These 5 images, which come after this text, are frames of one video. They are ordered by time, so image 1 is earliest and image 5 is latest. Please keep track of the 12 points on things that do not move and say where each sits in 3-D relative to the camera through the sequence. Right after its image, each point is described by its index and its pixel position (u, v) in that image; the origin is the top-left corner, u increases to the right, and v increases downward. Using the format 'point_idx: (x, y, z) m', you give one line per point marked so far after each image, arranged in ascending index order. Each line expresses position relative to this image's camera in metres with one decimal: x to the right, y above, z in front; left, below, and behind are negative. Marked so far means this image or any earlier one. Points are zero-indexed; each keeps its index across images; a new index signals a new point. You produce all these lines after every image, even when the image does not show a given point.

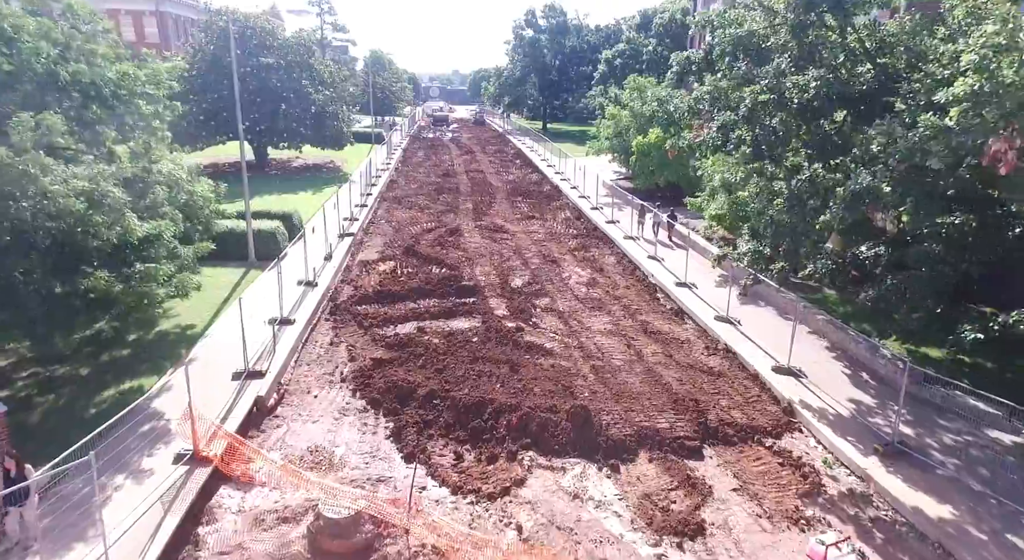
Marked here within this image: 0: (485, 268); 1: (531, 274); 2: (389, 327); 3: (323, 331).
0: (-0.8, +0.3, +19.5) m
1: (+0.5, +0.2, +19.0) m
2: (-2.7, -1.0, +14.5) m
3: (-4.1, -1.1, +14.2) m
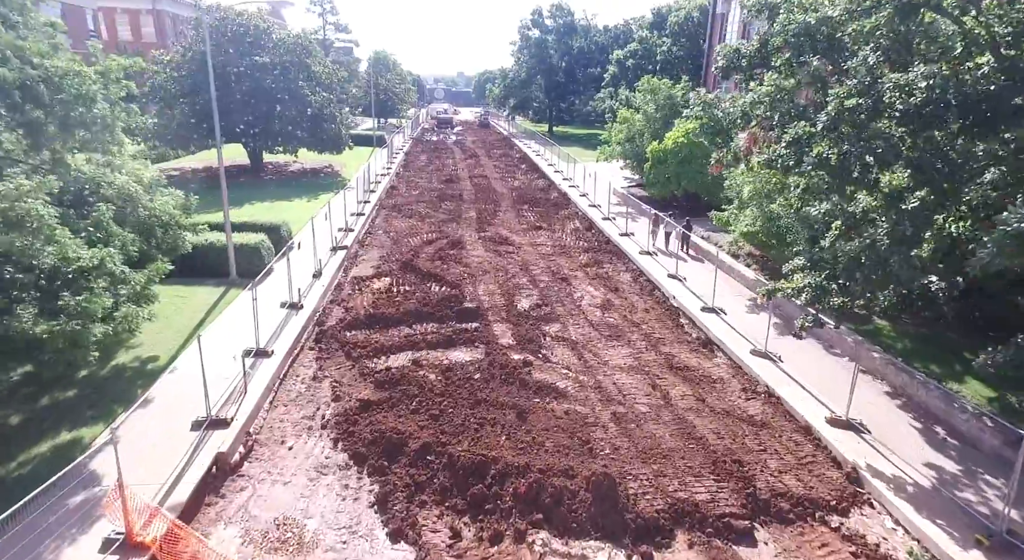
0: (-0.6, -0.2, +17.8) m
1: (+0.7, -0.4, +17.3) m
2: (-2.6, -1.5, +12.8) m
3: (-4.0, -1.6, +12.5) m
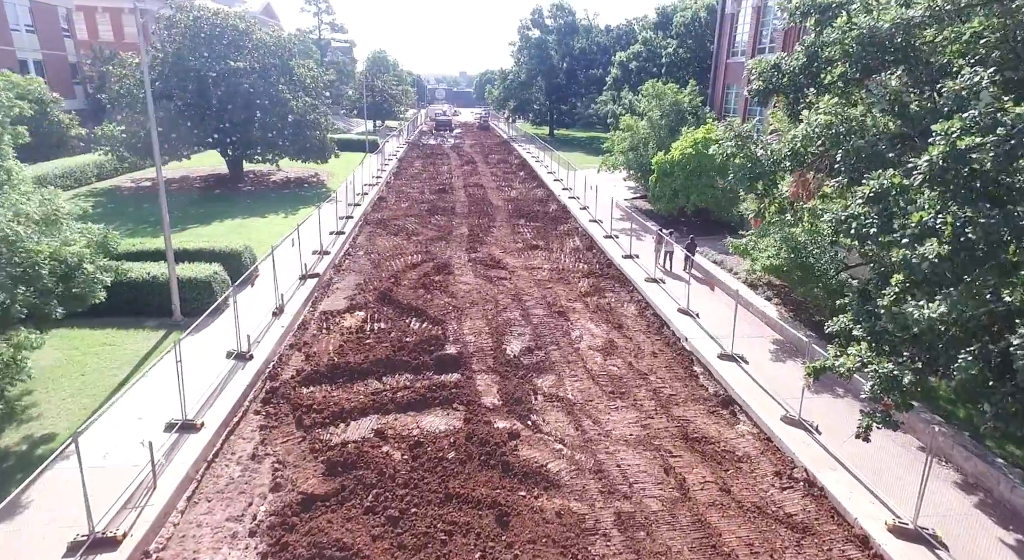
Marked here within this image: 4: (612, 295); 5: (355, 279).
0: (-0.9, -1.1, +15.7) m
1: (+0.5, -1.2, +15.1) m
2: (-2.8, -2.4, +10.7) m
3: (-4.2, -2.4, +10.4) m
4: (+2.7, -0.4, +17.6) m
5: (-4.5, 0.0, +18.7) m
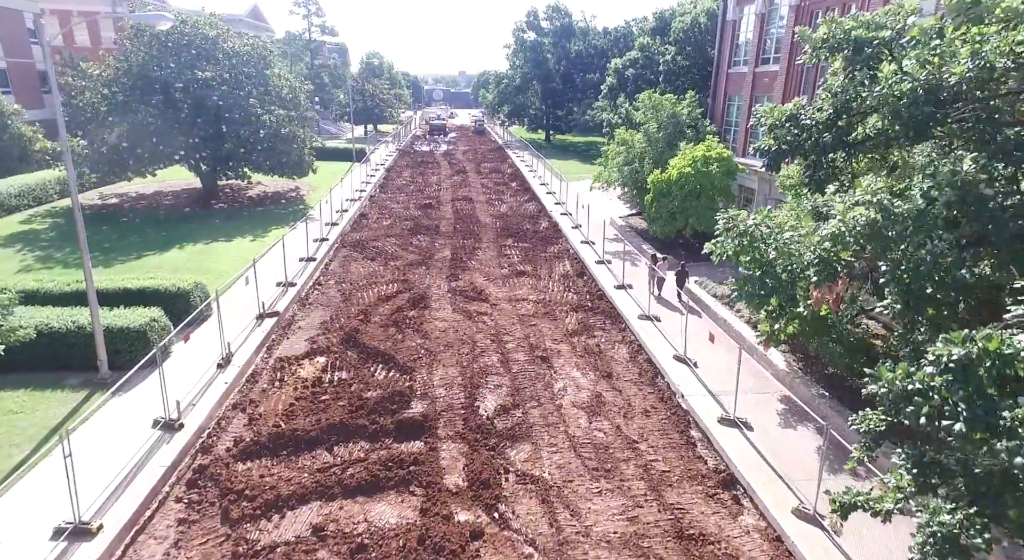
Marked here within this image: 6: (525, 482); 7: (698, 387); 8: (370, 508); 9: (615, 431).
0: (-1.4, -2.0, +14.1) m
1: (0.0, -2.1, +13.5) m
2: (-3.3, -3.3, +9.1) m
3: (-4.7, -3.4, +8.8) m
4: (+2.2, -1.3, +15.9) m
5: (-5.0, -0.9, +17.1) m
6: (+0.2, -3.1, +9.9) m
7: (+3.6, -2.1, +12.8) m
8: (-2.0, -3.3, +9.4) m
9: (+1.9, -2.7, +11.5) m
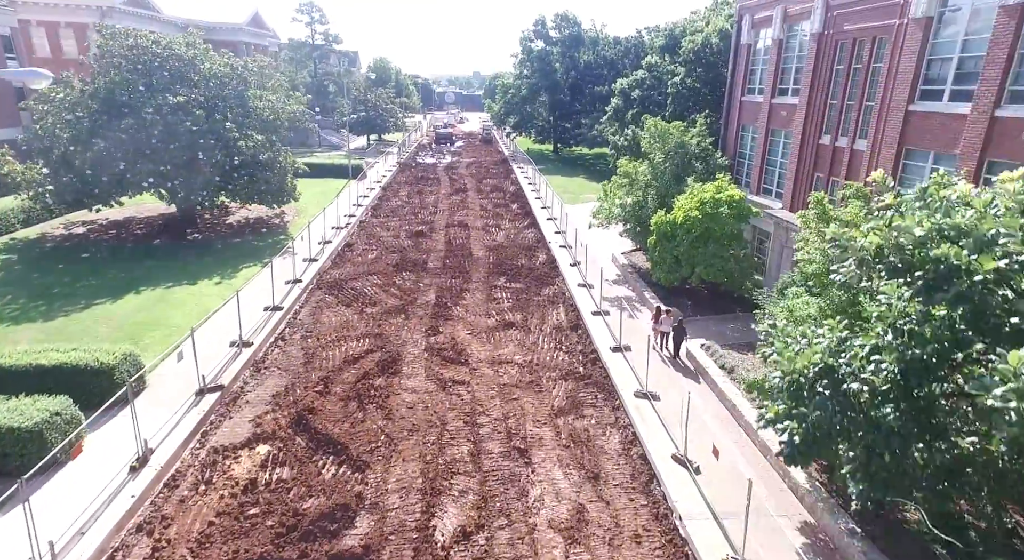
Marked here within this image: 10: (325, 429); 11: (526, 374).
0: (-1.9, -3.5, +12.0) m
1: (-0.6, -3.6, +11.4) m
2: (-4.0, -4.8, +7.0) m
3: (-5.4, -4.9, +6.8) m
4: (+1.7, -2.8, +13.8) m
5: (-5.5, -2.4, +15.1) m
6: (-0.4, -4.6, +7.8) m
7: (+3.0, -3.6, +10.5) m
8: (-2.7, -4.8, +7.3) m
9: (+1.2, -4.2, +9.3) m
10: (-3.9, -3.0, +13.4) m
11: (+0.4, -2.3, +15.5) m
